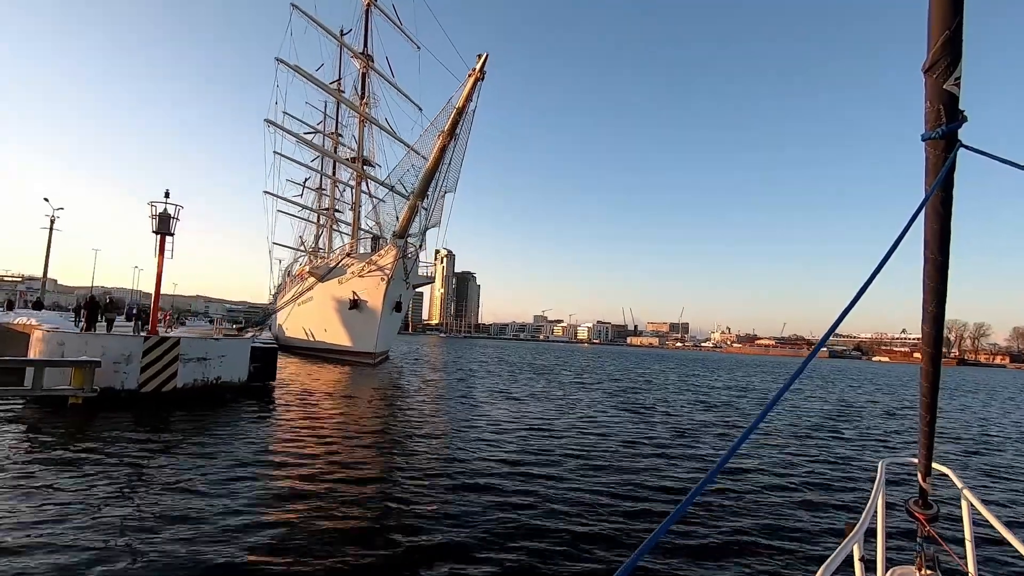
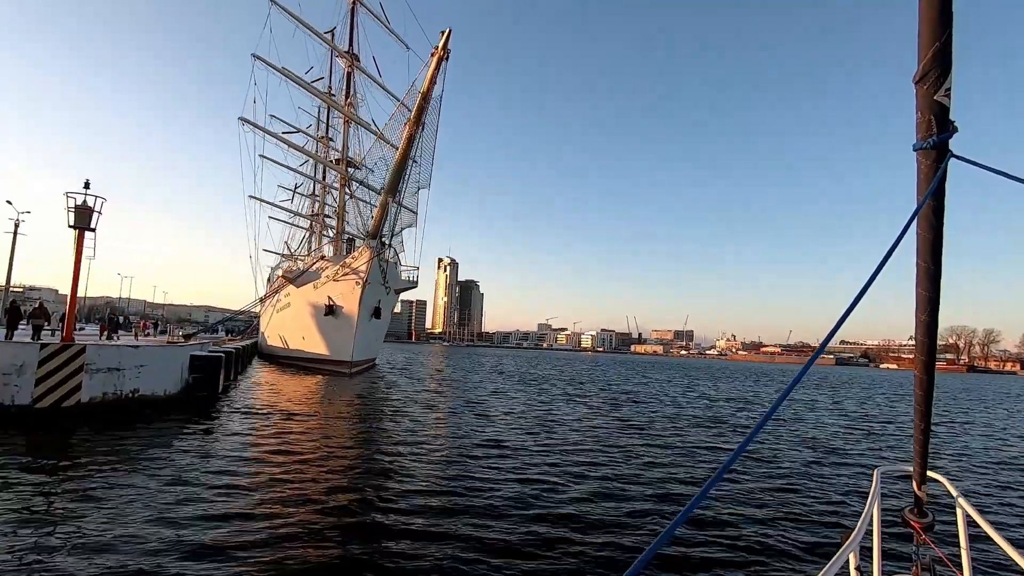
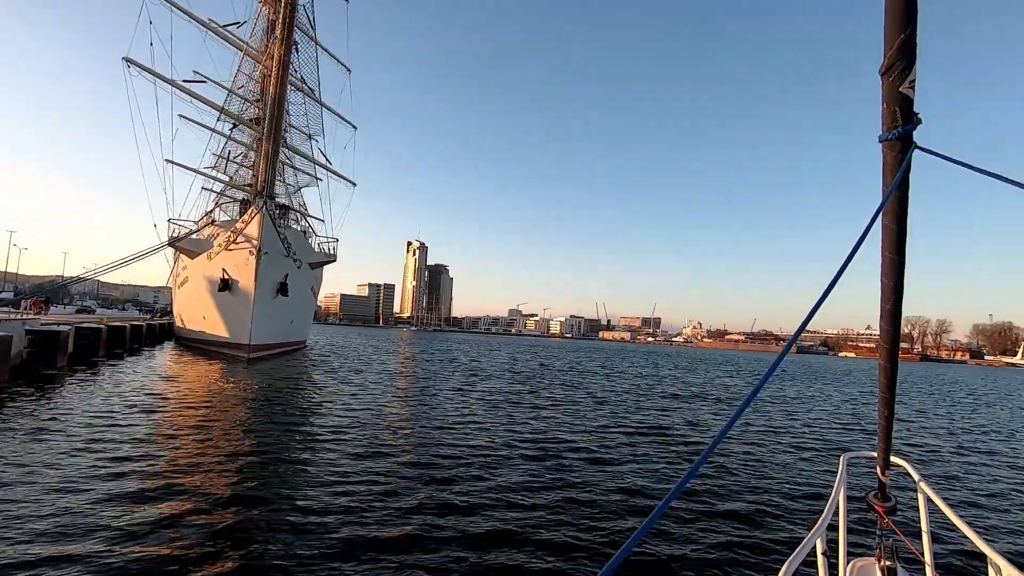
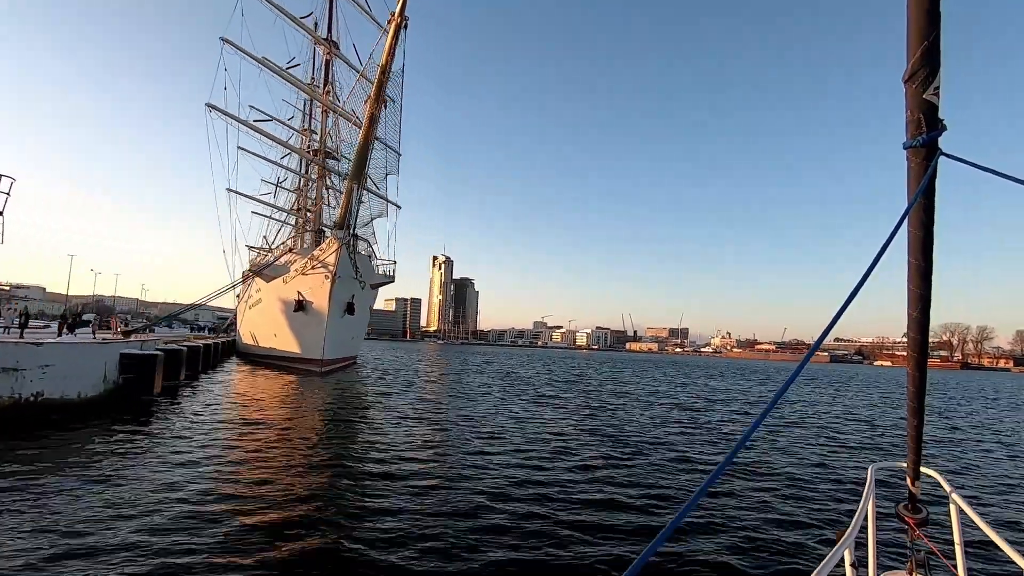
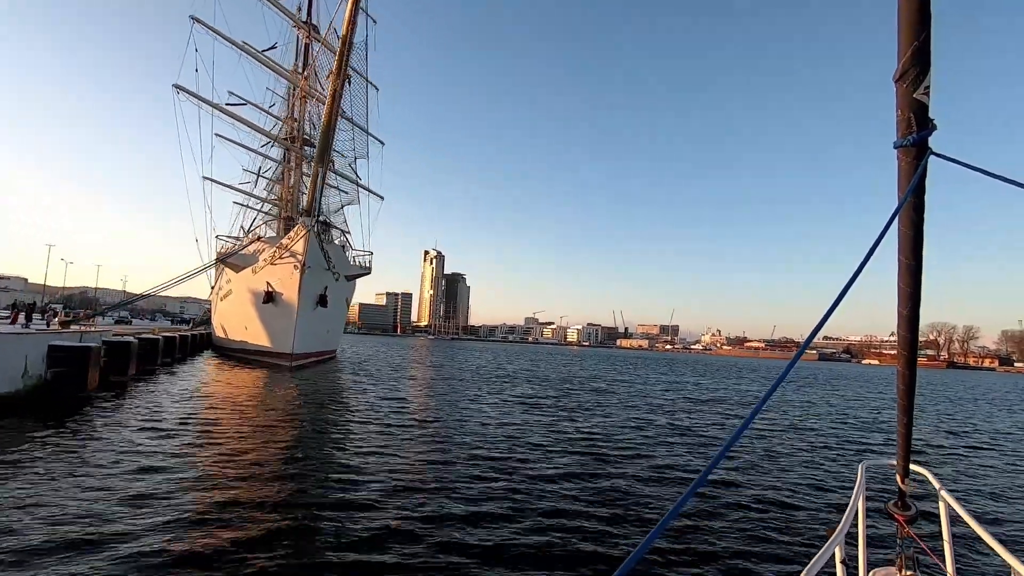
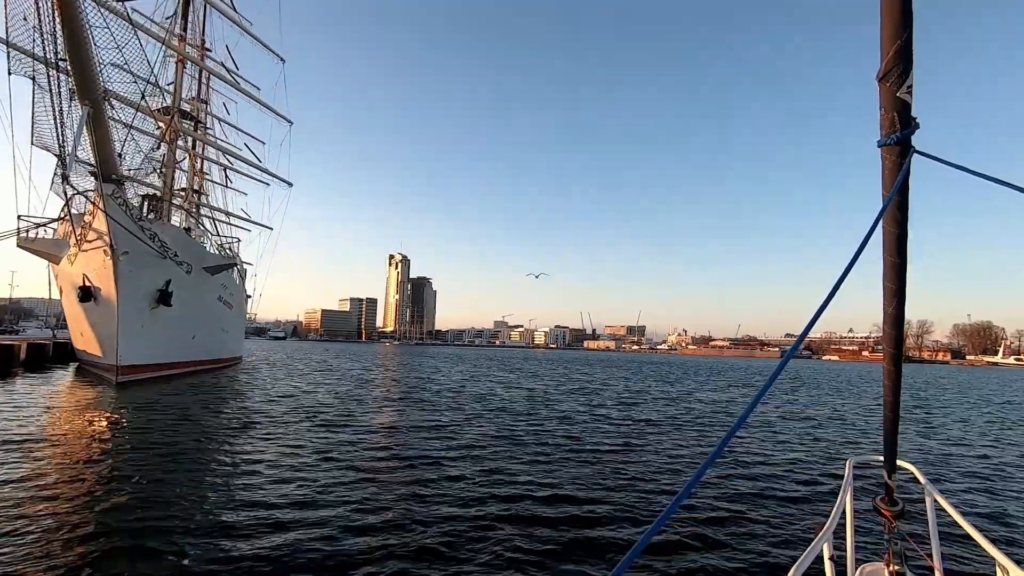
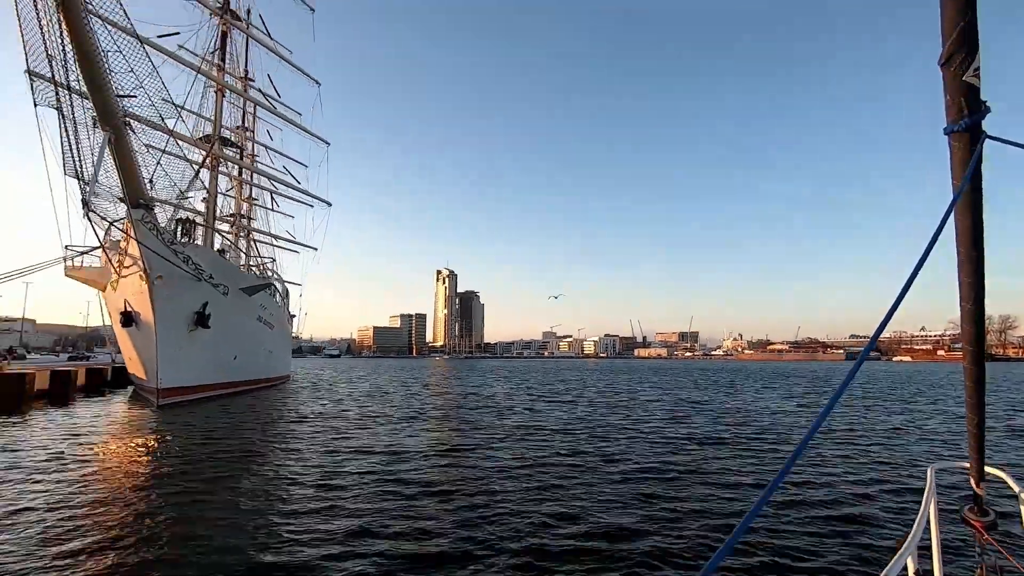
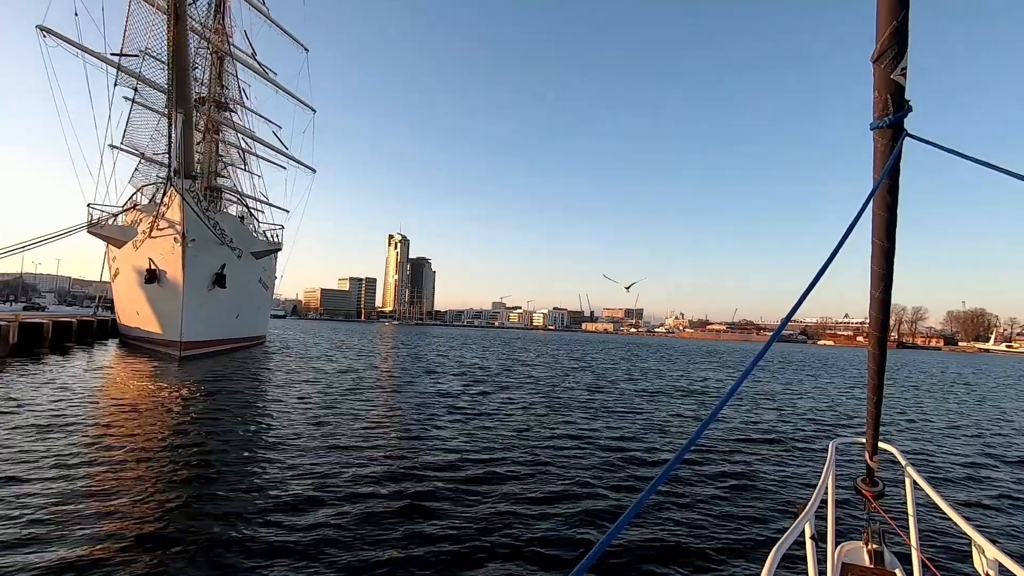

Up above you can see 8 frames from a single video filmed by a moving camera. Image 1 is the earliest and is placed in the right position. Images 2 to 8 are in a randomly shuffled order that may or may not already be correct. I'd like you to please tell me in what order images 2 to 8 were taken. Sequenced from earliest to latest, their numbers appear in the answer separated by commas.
2, 4, 5, 3, 8, 6, 7
